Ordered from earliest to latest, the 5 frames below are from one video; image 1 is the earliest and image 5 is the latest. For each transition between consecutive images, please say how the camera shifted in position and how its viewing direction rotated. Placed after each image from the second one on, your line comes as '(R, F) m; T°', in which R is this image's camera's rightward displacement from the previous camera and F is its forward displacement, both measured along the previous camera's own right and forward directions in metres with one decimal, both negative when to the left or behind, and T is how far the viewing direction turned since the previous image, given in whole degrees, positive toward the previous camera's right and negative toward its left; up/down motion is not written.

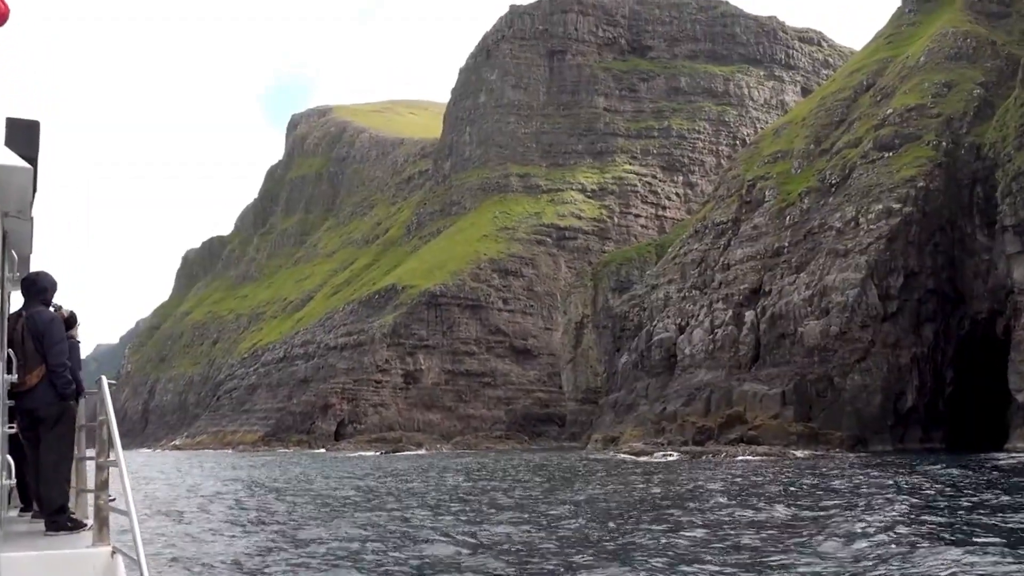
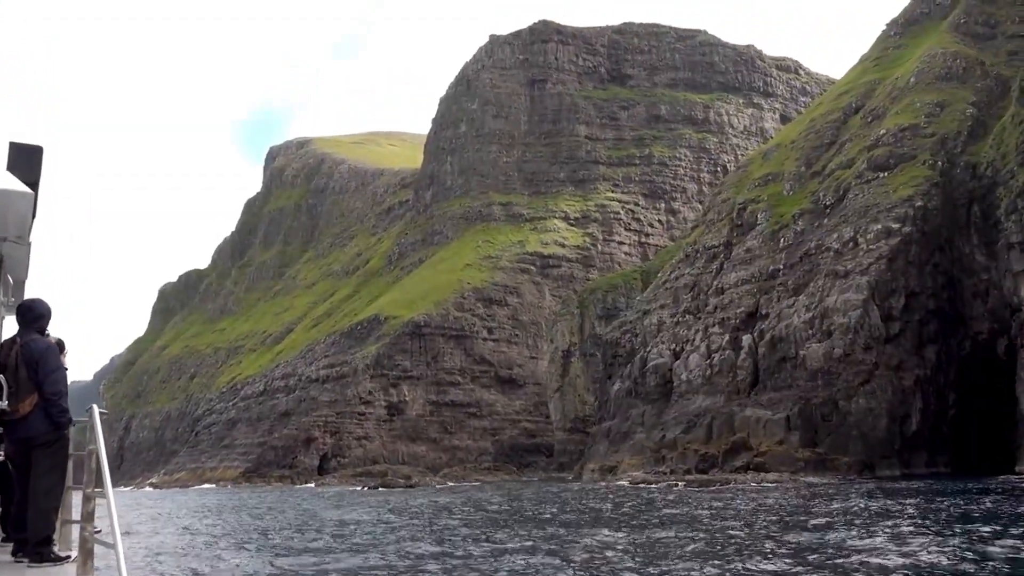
(-1.1, +1.8) m; +1°
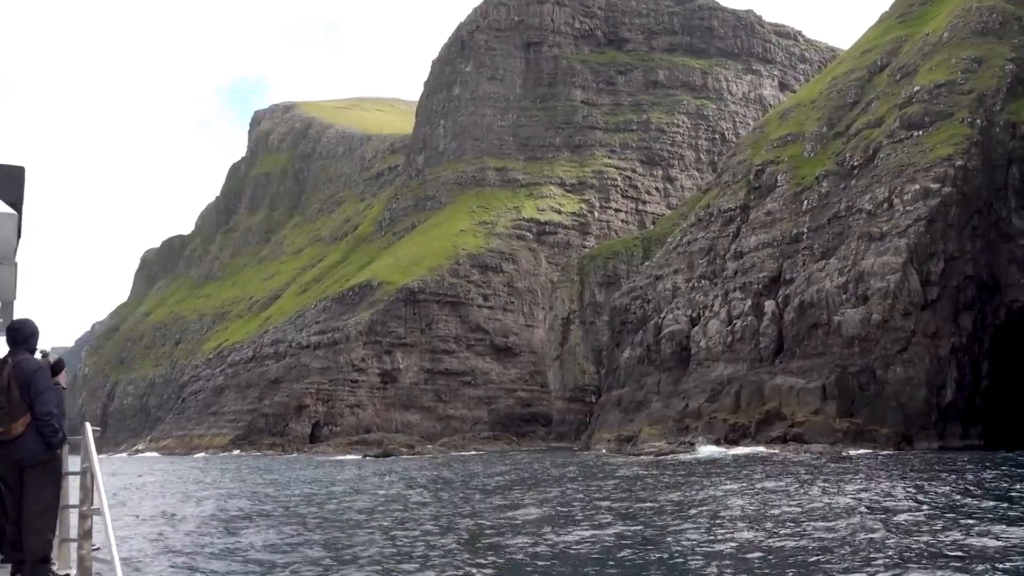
(-2.1, +4.0) m; +1°
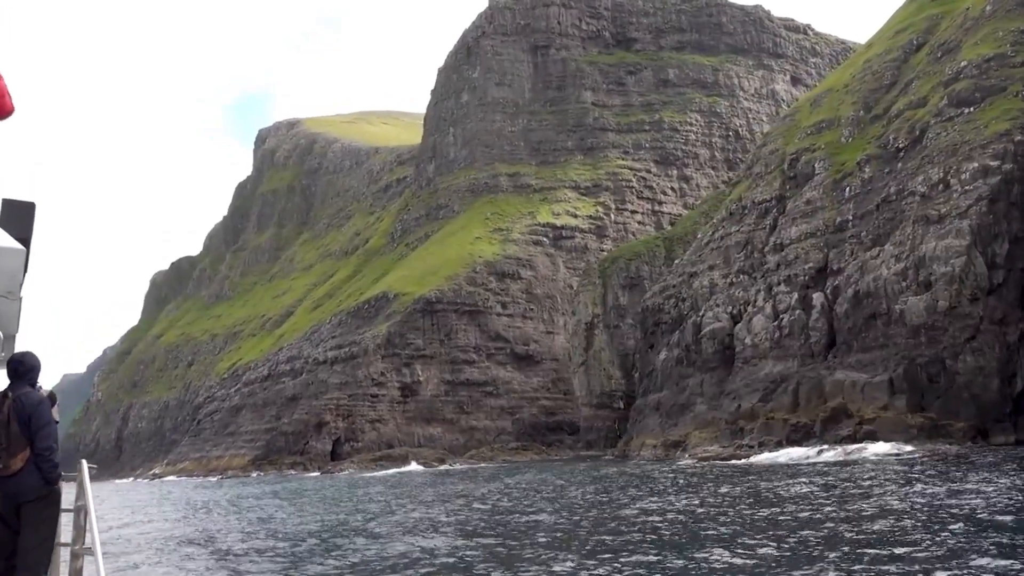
(-1.8, +3.9) m; 0°
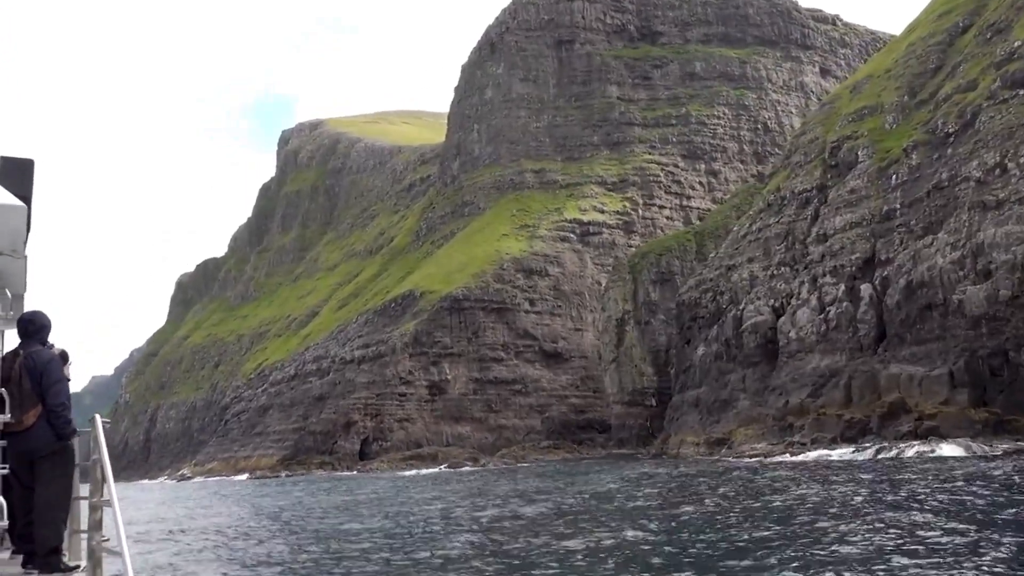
(-0.9, +2.3) m; -1°
